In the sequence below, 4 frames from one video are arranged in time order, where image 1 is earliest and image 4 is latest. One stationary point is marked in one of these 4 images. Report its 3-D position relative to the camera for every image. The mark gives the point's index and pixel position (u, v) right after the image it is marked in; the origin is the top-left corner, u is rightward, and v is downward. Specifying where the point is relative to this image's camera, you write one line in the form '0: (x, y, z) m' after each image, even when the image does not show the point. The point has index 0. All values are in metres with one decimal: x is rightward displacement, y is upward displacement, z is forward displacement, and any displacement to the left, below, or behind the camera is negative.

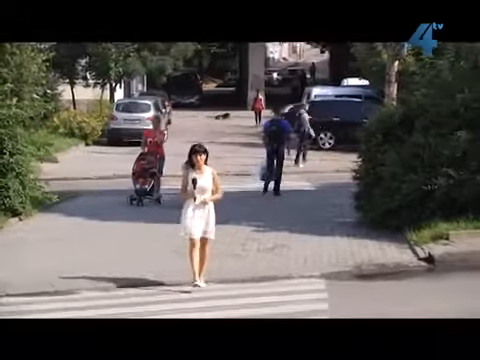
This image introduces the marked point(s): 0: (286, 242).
0: (+0.2, -0.3, +7.5) m
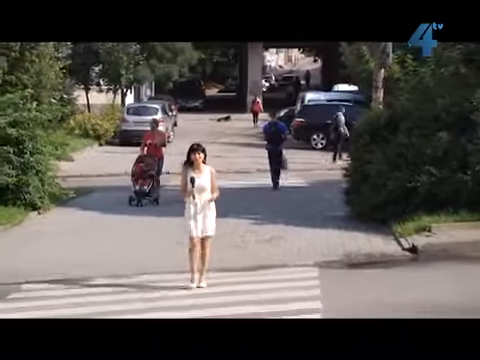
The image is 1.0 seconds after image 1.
0: (+0.2, -0.3, +8.2) m
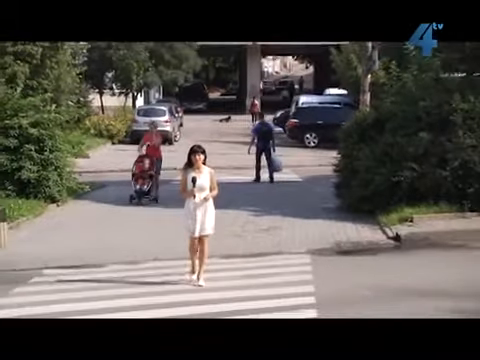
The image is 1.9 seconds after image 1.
0: (+0.2, -0.3, +9.0) m
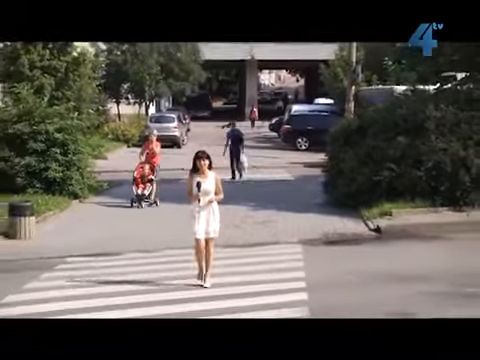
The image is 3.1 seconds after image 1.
0: (+0.2, -0.3, +10.1) m
